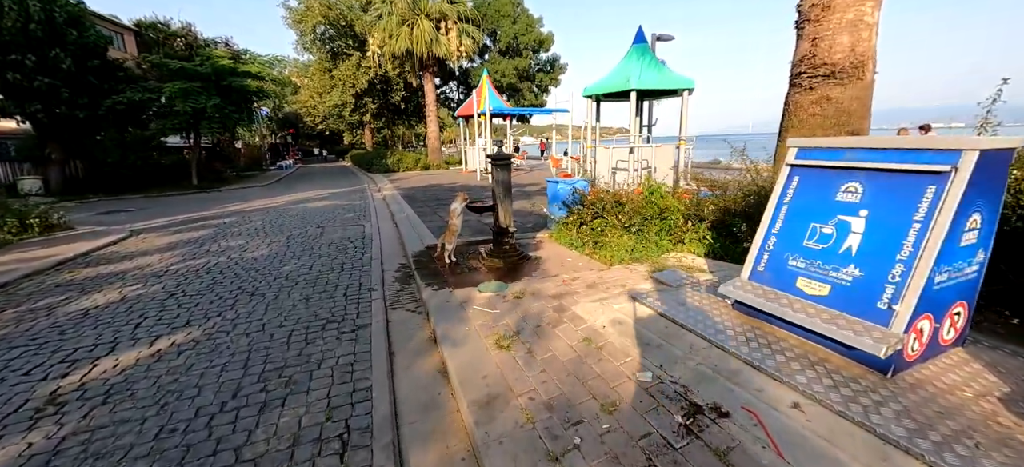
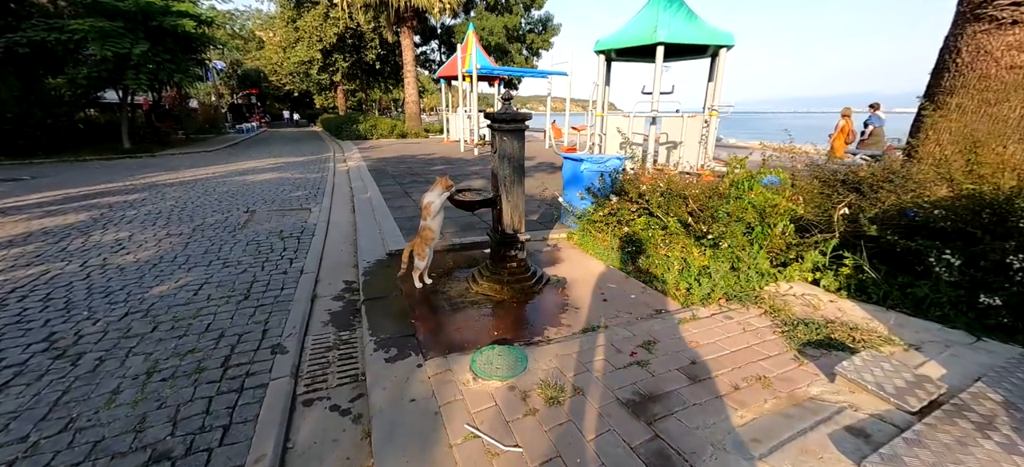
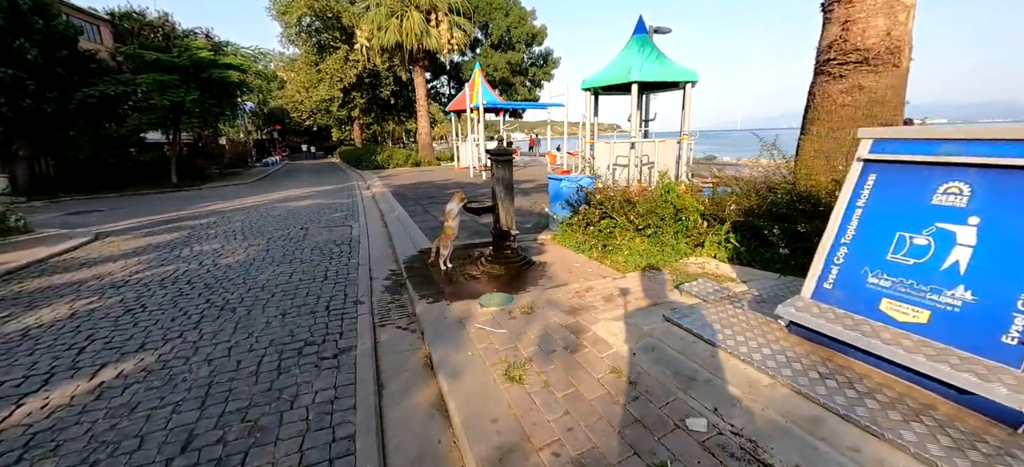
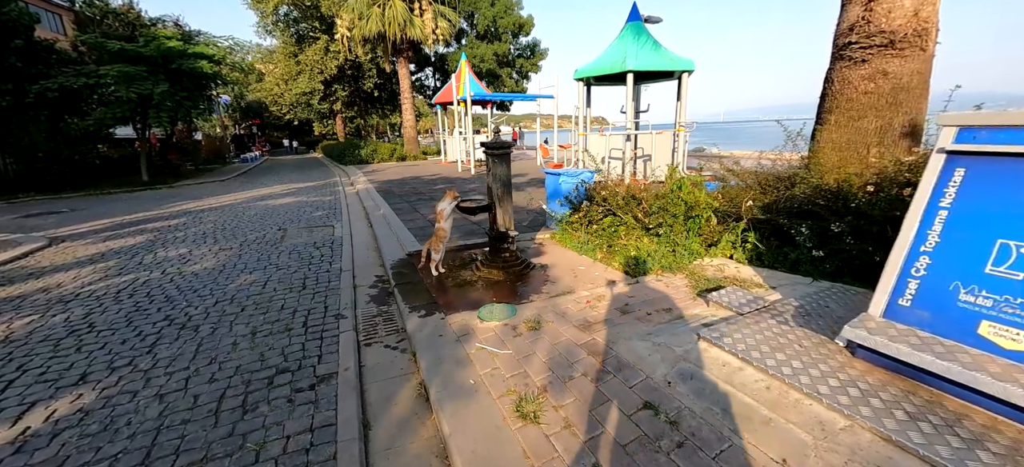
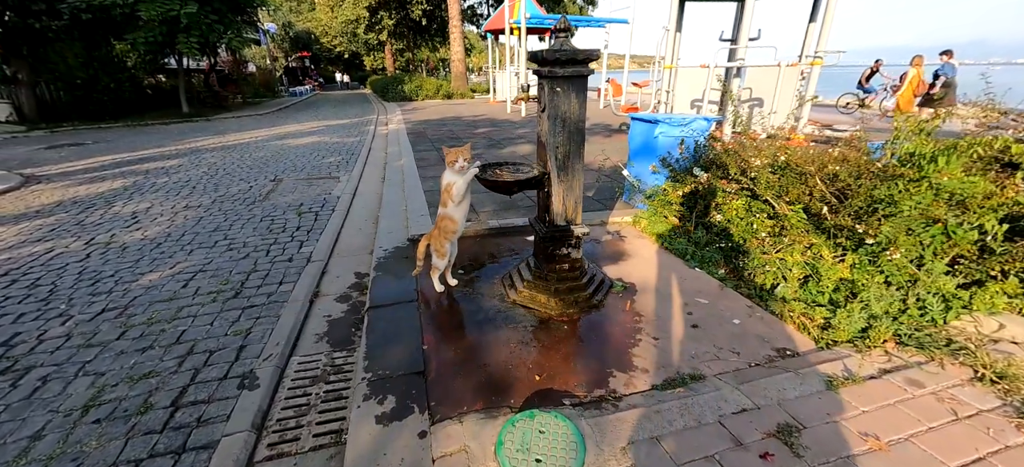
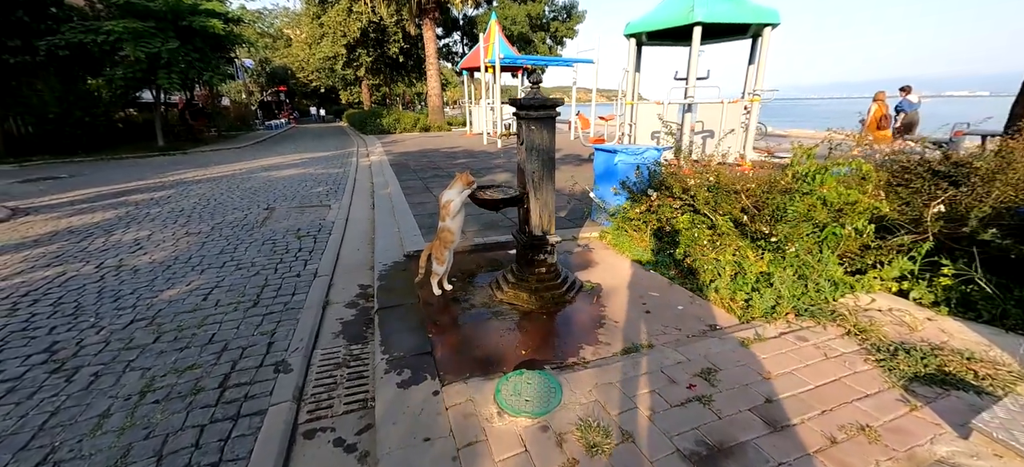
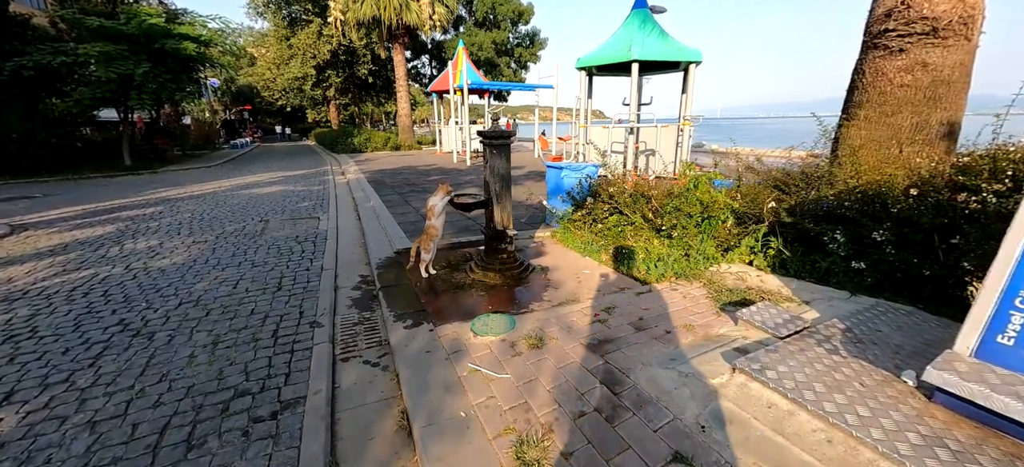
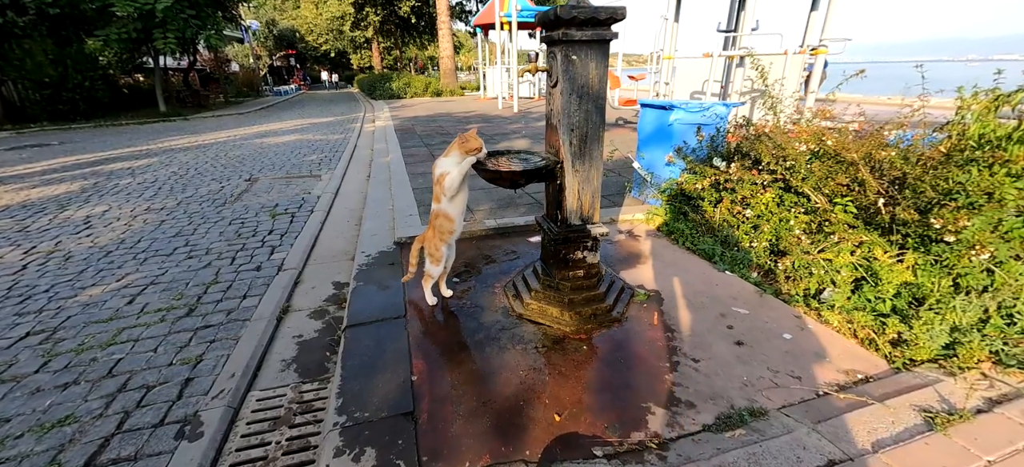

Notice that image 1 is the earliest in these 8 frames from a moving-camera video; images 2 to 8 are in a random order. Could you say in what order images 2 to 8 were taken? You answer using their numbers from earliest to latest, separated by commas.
3, 4, 7, 2, 6, 5, 8
